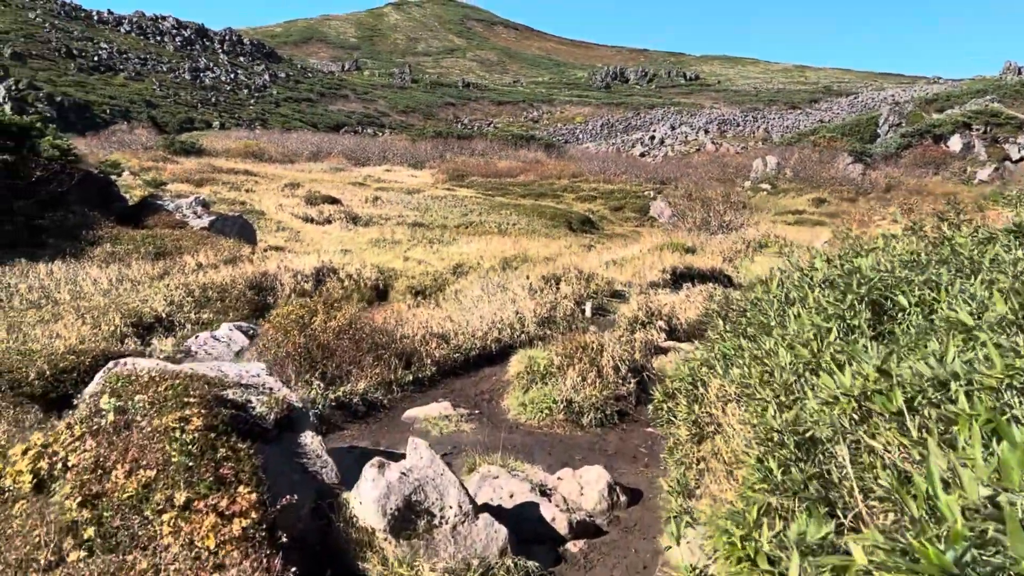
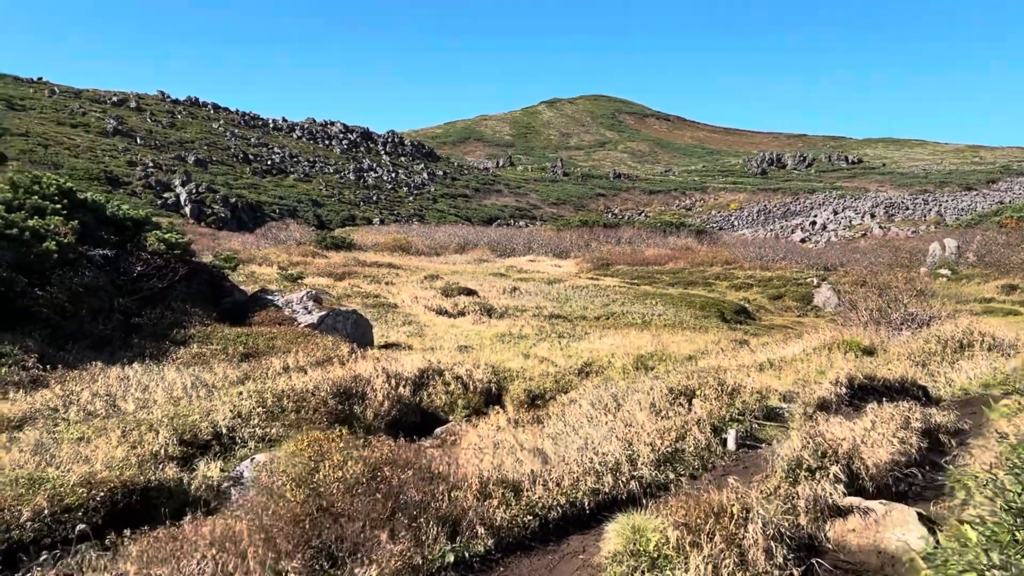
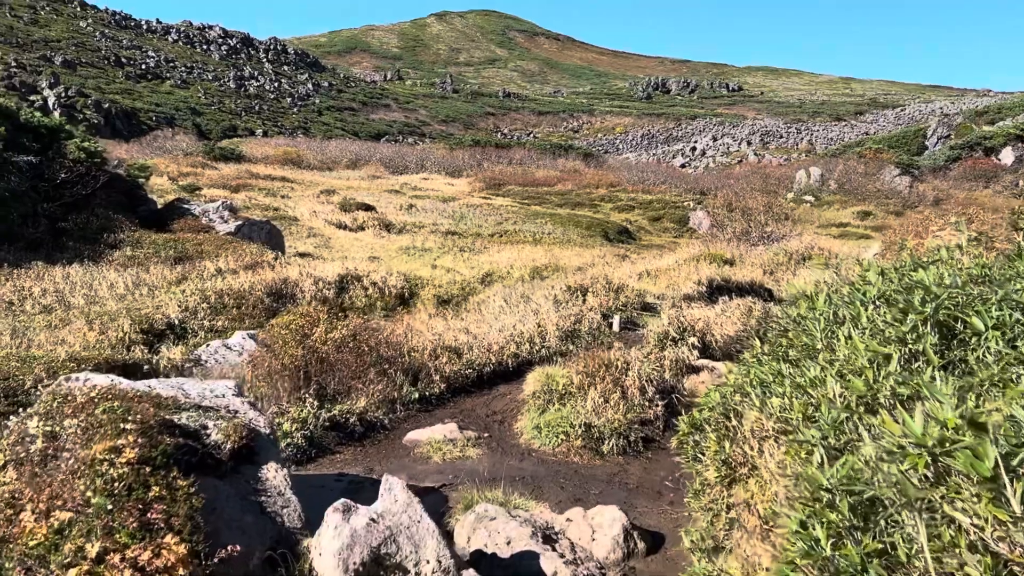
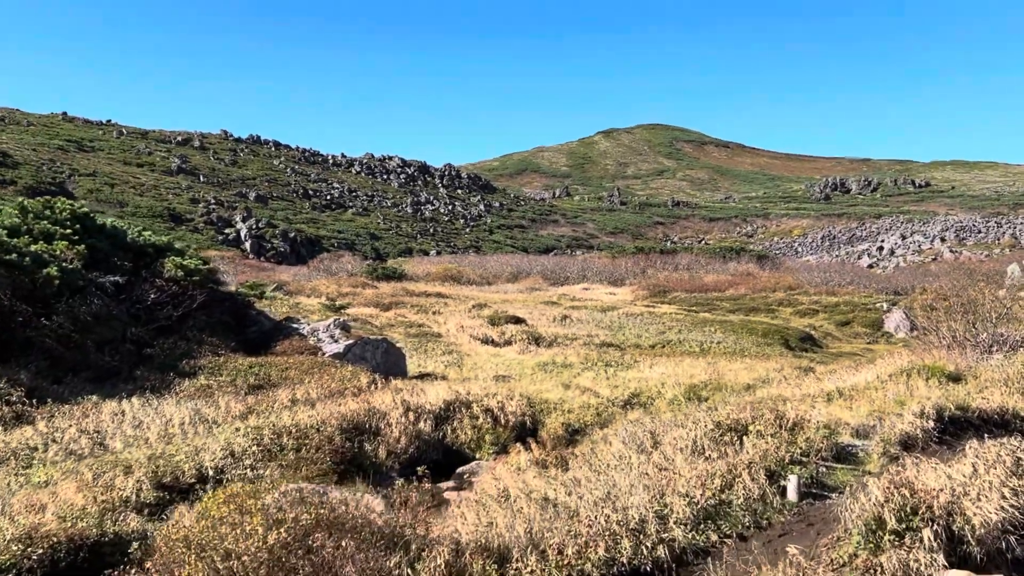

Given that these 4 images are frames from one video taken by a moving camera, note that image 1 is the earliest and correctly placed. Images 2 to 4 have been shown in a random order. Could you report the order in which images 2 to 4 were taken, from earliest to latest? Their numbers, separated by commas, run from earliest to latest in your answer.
3, 2, 4
